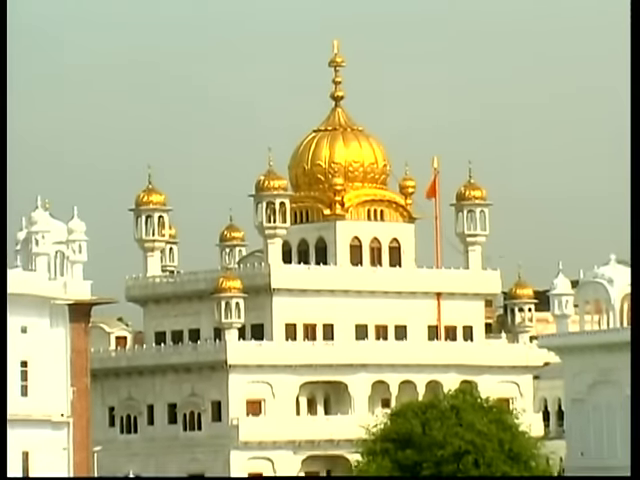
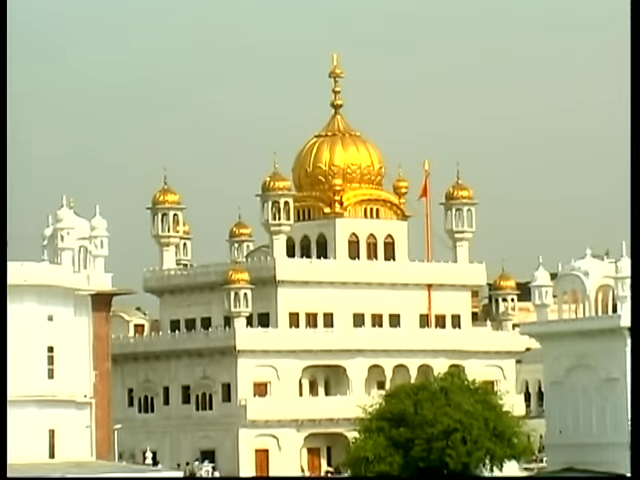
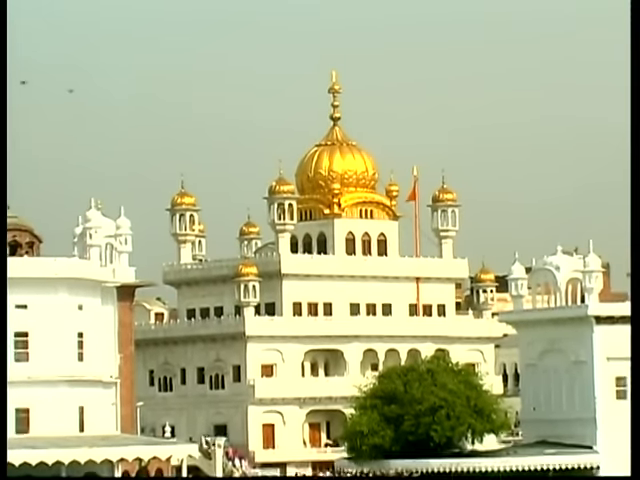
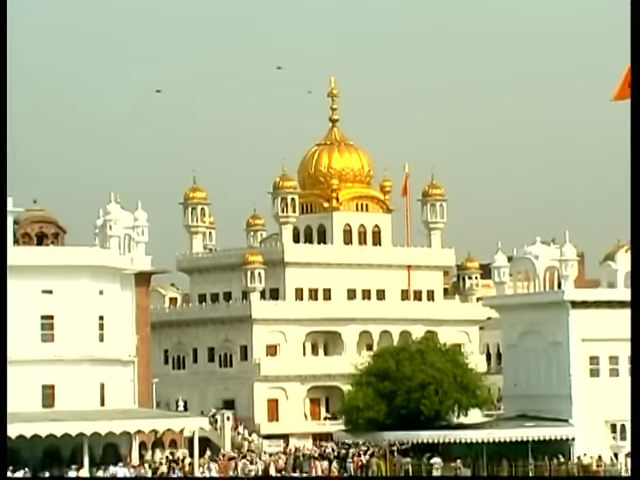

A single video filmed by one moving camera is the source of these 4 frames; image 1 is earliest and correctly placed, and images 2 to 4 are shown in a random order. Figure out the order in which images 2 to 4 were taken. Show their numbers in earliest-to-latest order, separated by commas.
2, 3, 4
